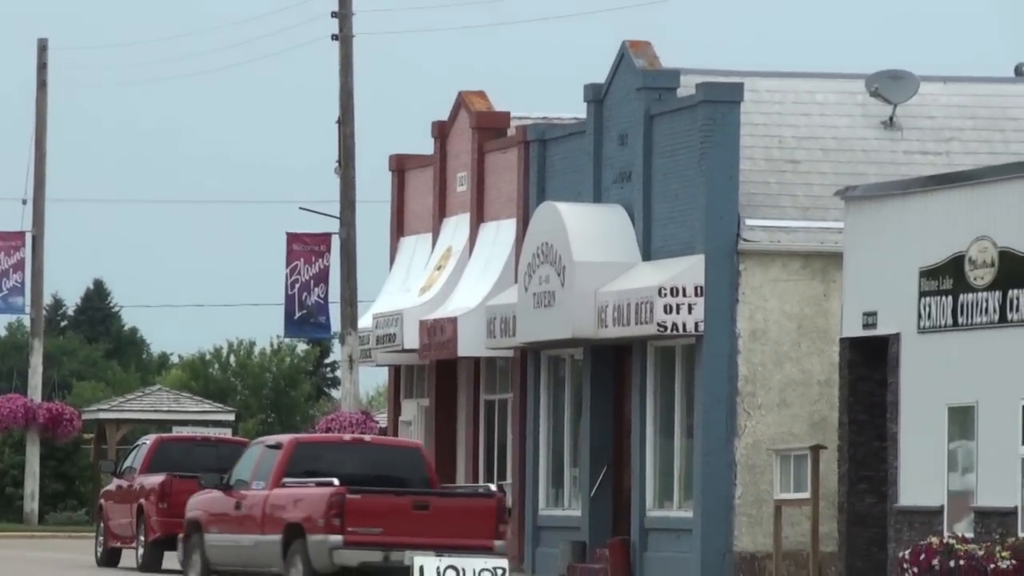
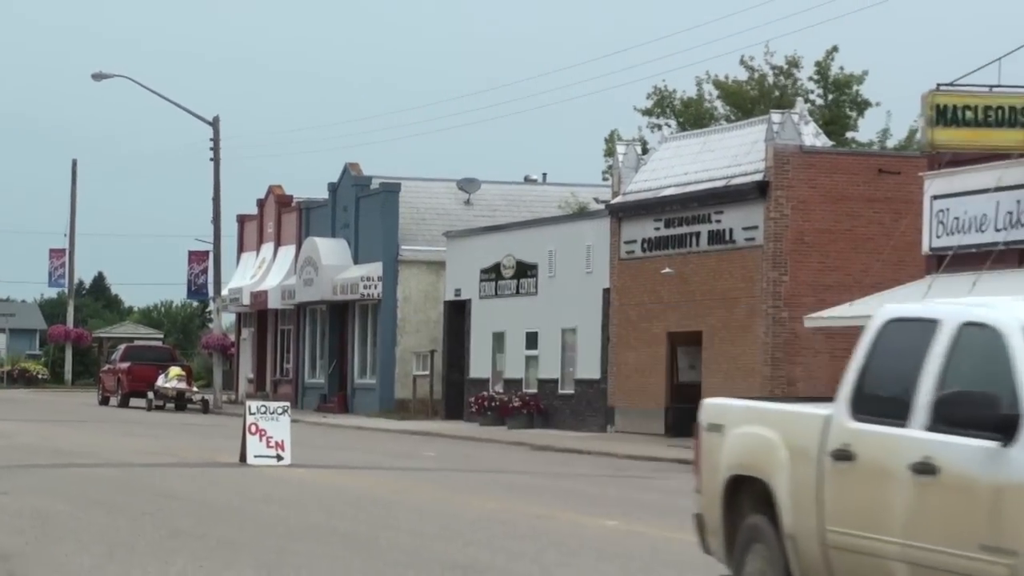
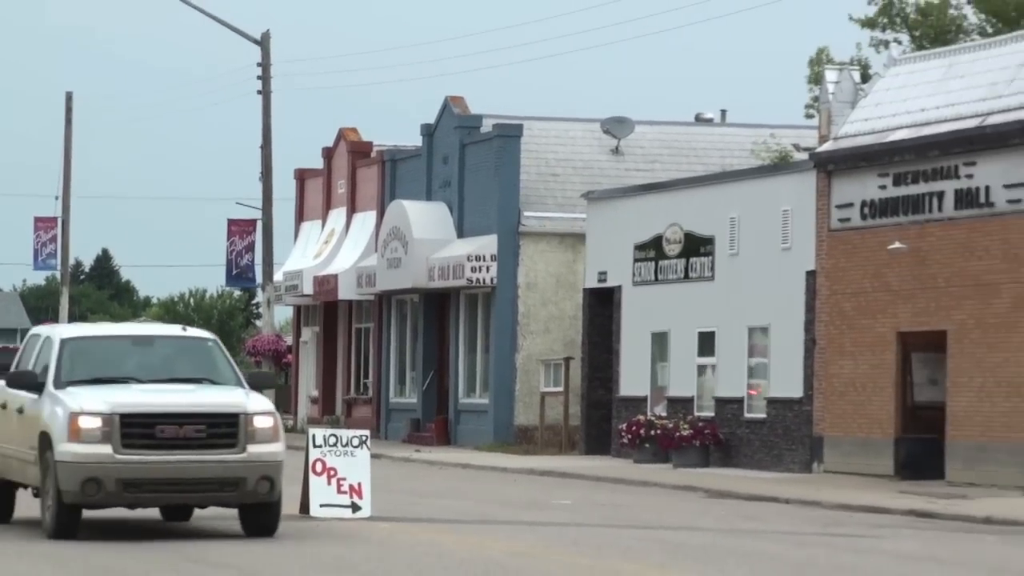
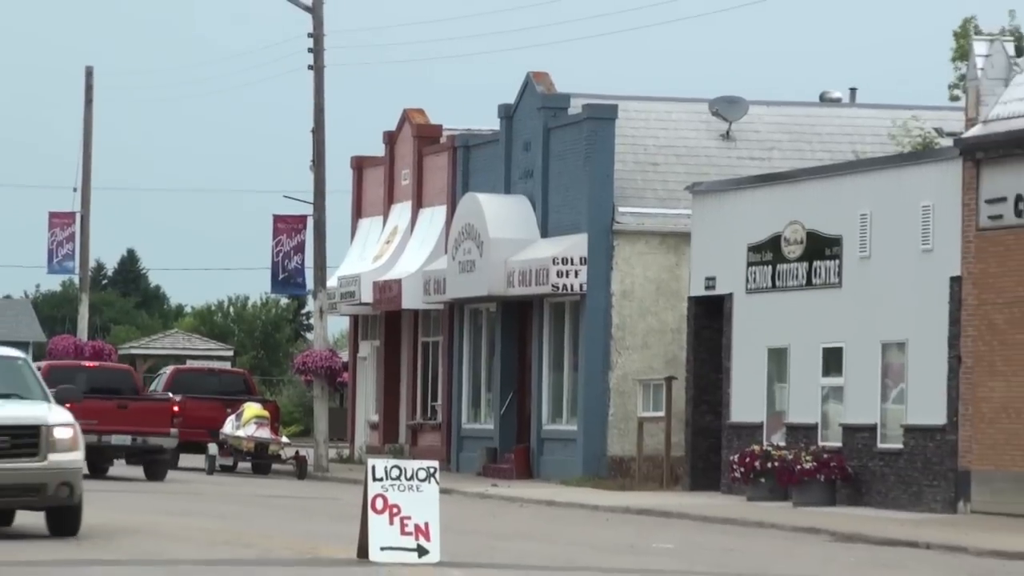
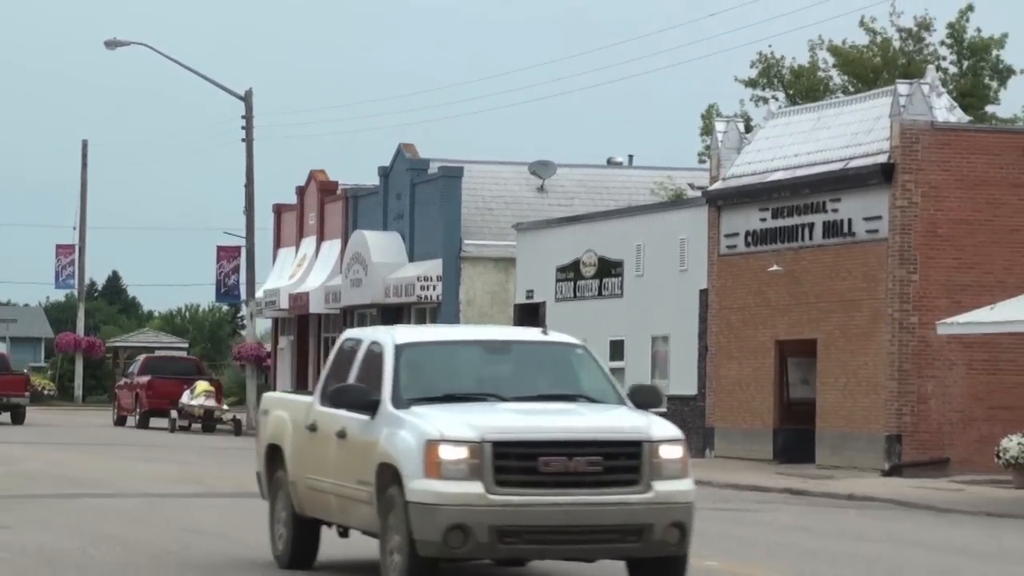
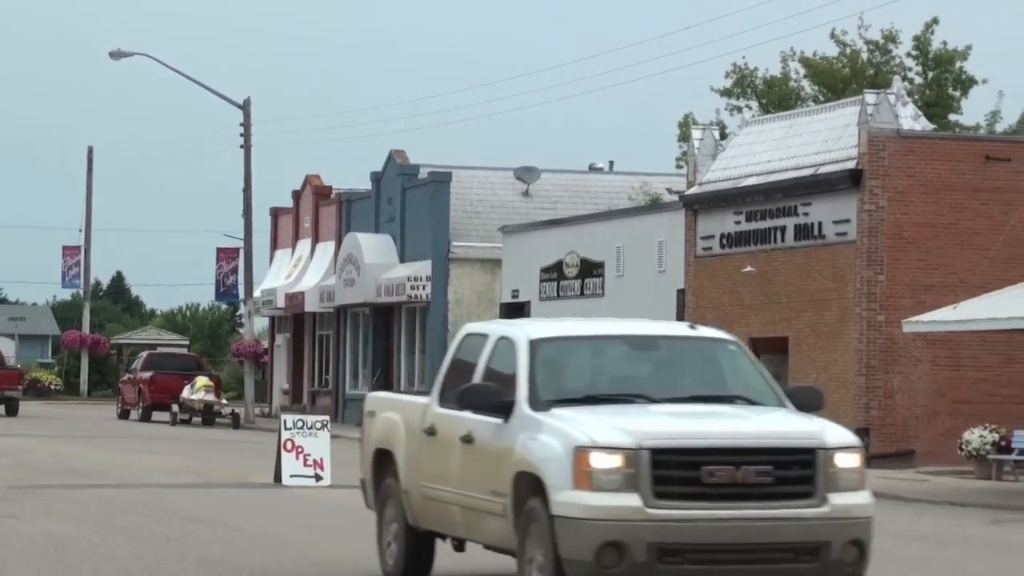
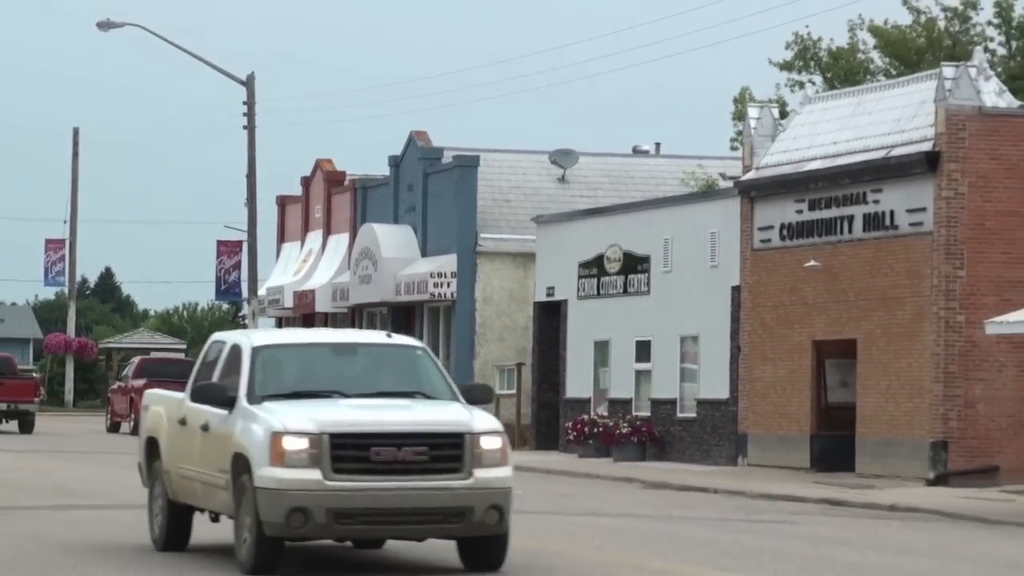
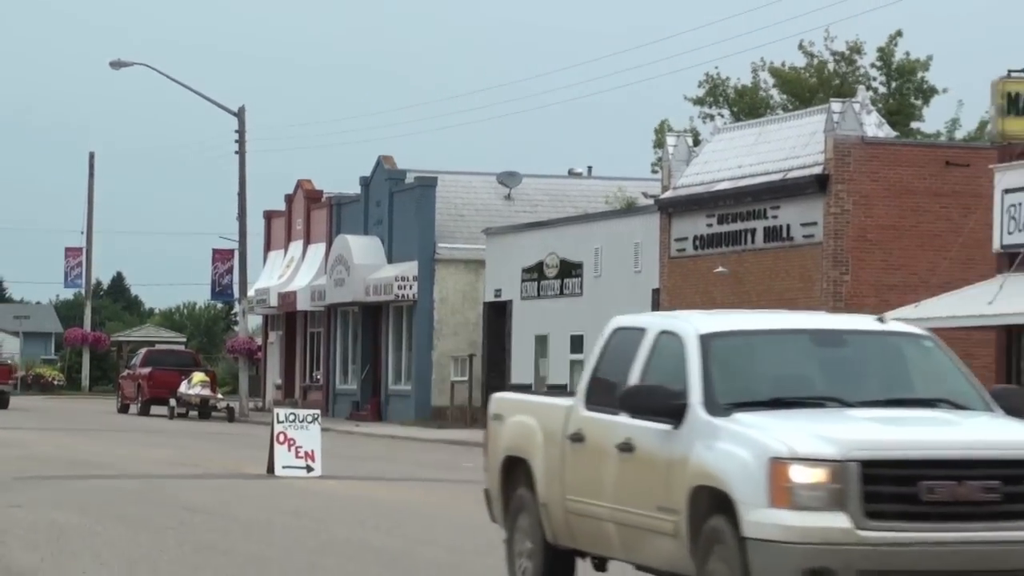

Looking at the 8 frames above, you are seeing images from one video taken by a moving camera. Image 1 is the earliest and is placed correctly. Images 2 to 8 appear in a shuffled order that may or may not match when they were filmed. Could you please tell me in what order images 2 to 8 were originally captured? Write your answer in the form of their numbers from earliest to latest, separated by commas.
4, 3, 7, 5, 6, 8, 2
